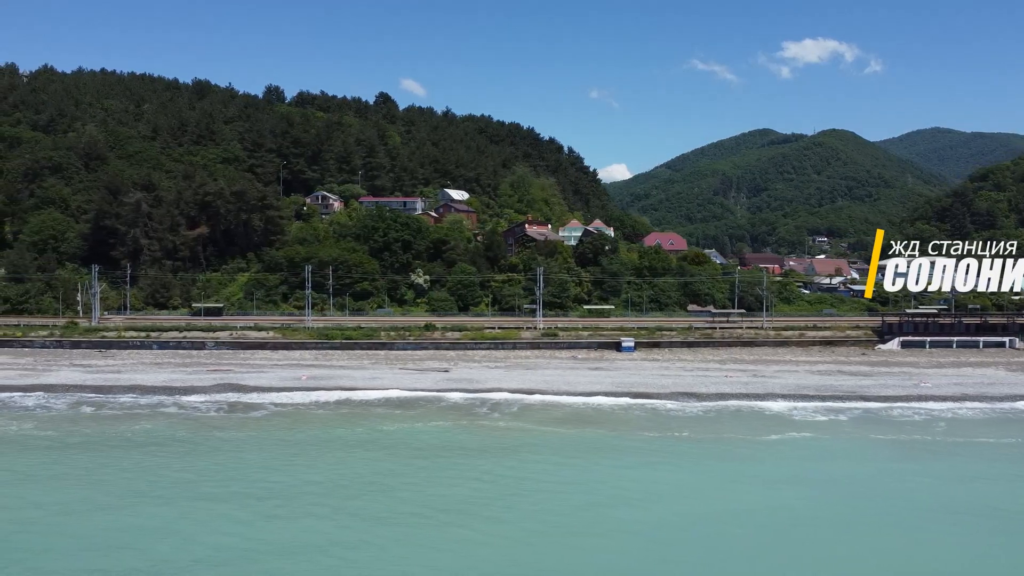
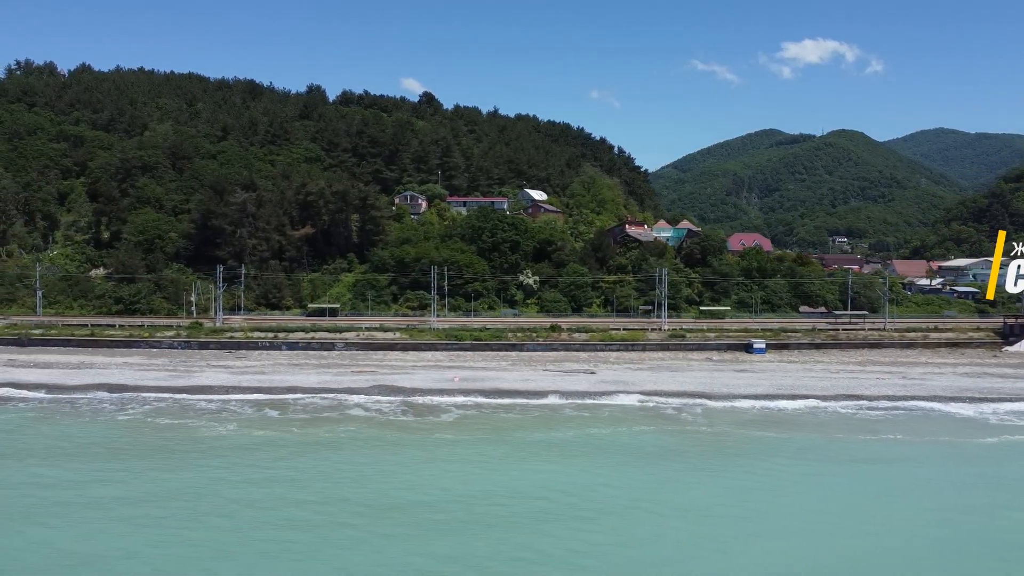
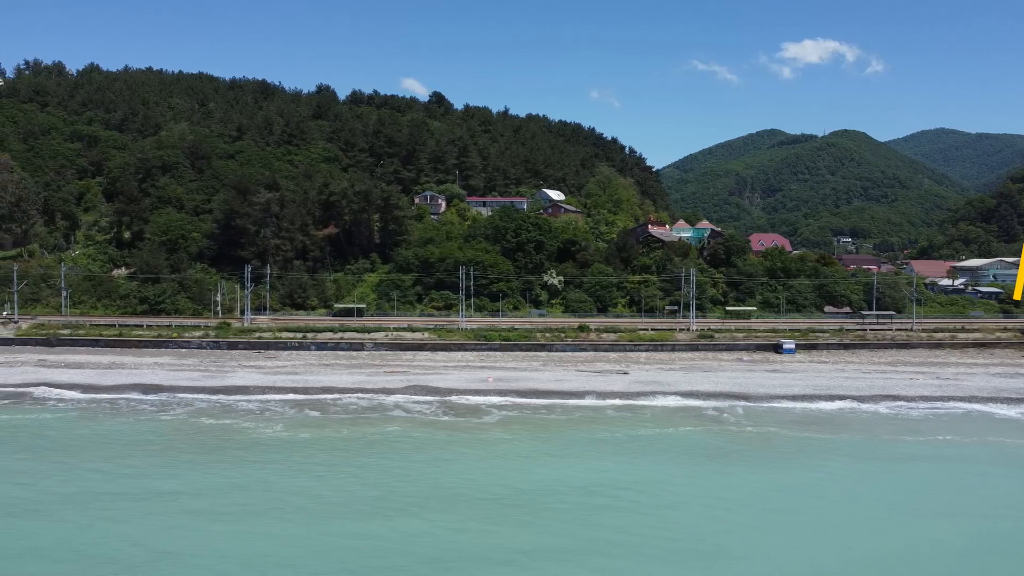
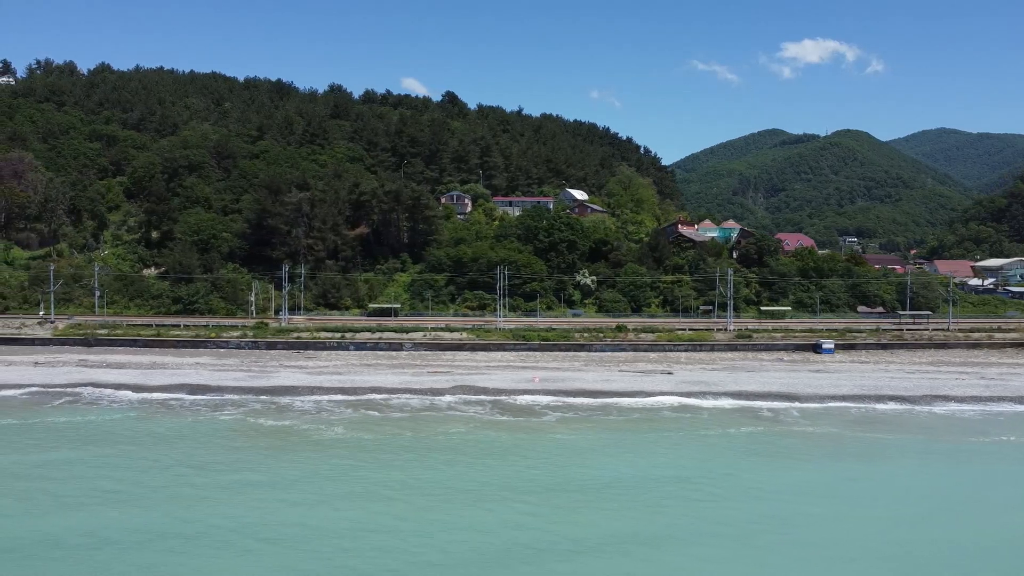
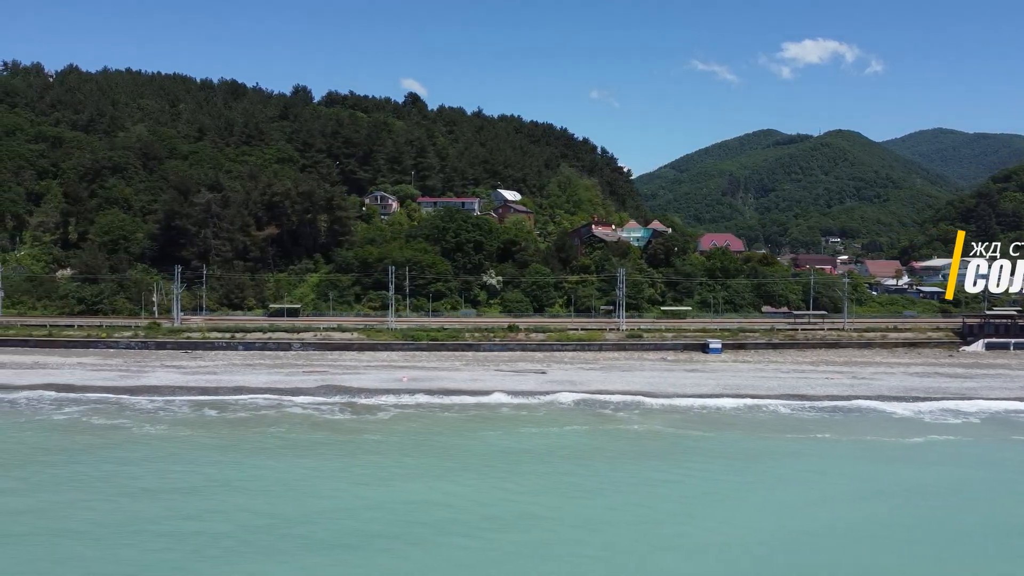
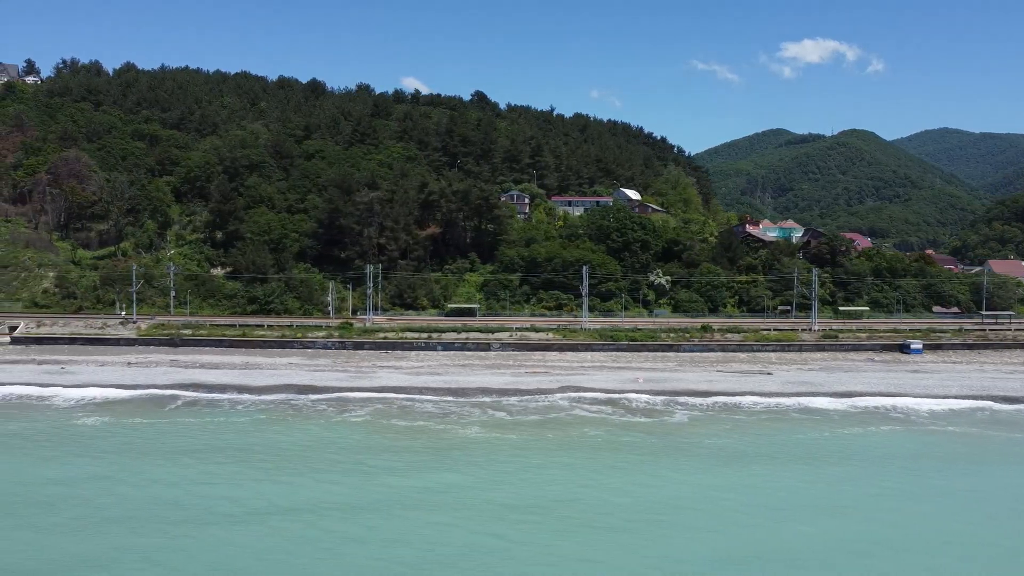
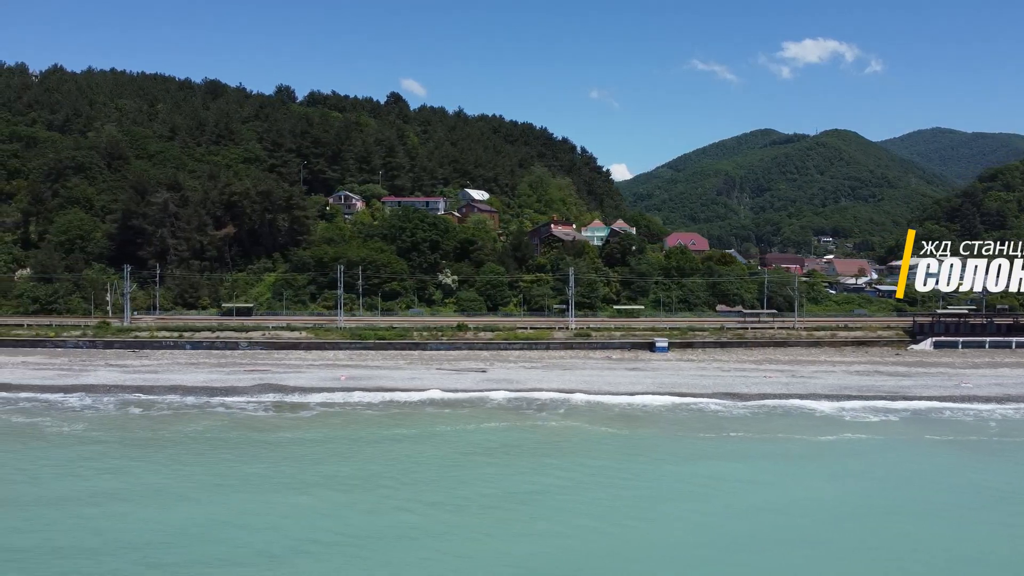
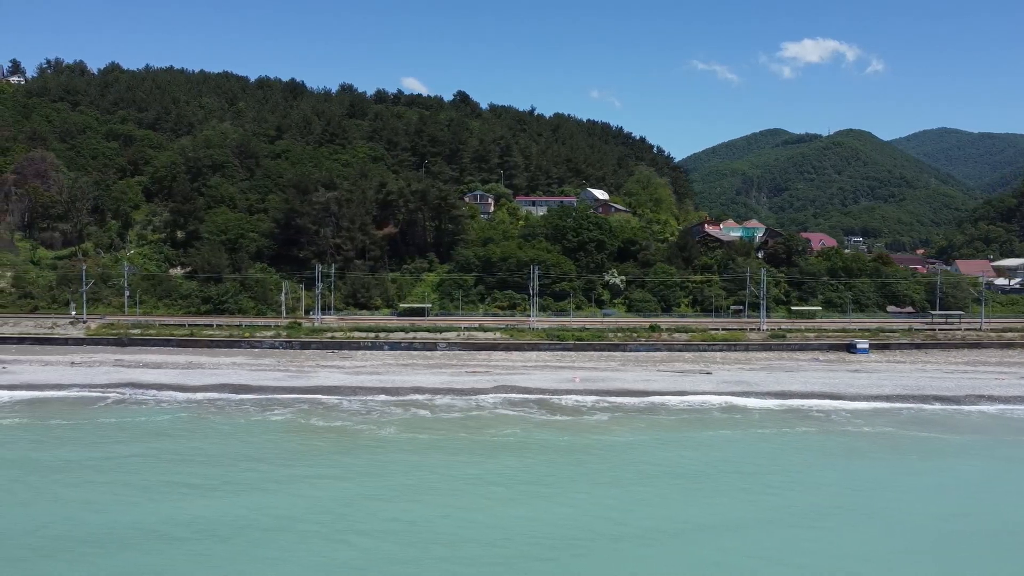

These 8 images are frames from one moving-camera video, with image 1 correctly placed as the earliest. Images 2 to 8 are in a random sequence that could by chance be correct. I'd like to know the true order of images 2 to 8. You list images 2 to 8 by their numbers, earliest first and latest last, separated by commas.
7, 5, 2, 3, 4, 8, 6
